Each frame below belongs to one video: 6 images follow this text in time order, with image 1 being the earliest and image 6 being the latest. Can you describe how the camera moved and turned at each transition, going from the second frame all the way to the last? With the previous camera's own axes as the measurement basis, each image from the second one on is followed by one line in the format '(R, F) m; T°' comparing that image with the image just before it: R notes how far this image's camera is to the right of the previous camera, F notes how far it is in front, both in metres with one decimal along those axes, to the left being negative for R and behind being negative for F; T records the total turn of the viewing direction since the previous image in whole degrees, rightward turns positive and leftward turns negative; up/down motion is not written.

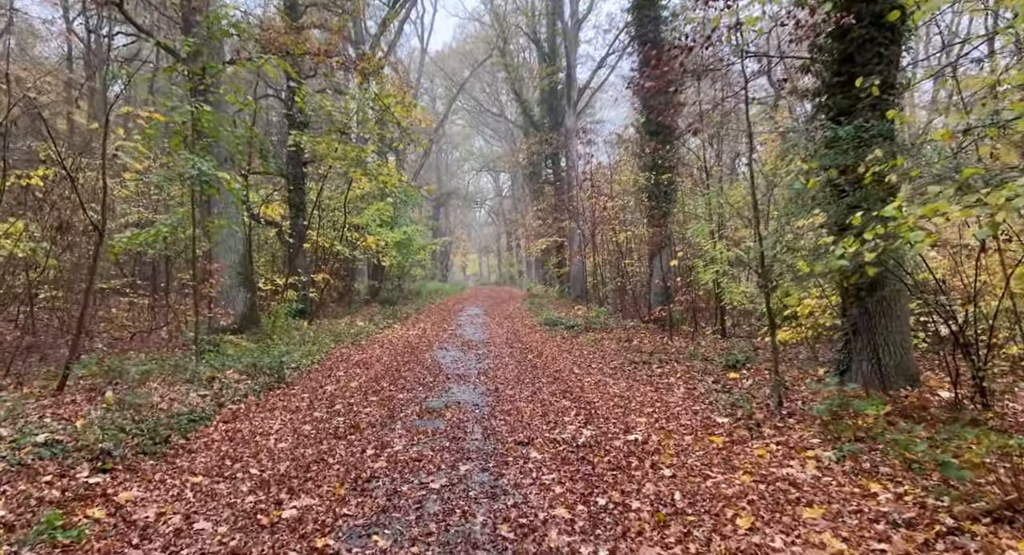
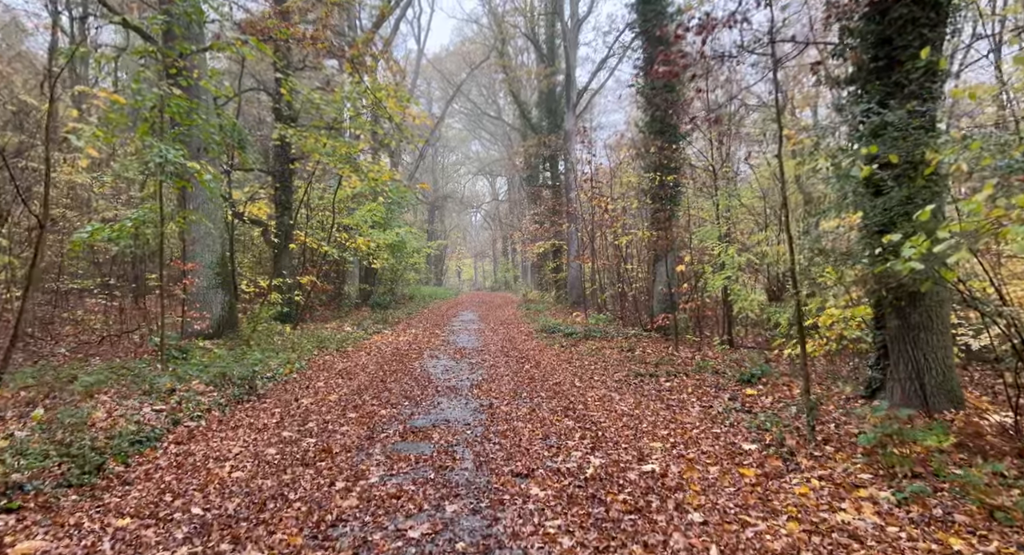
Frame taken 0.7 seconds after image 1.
(0.0, +0.8) m; 0°
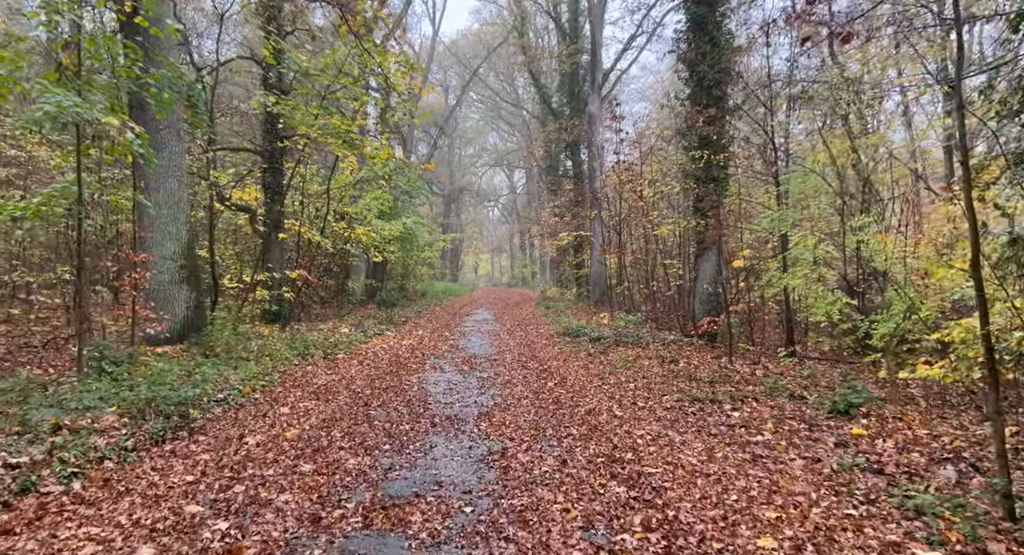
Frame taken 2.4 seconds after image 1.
(0.0, +2.3) m; -2°
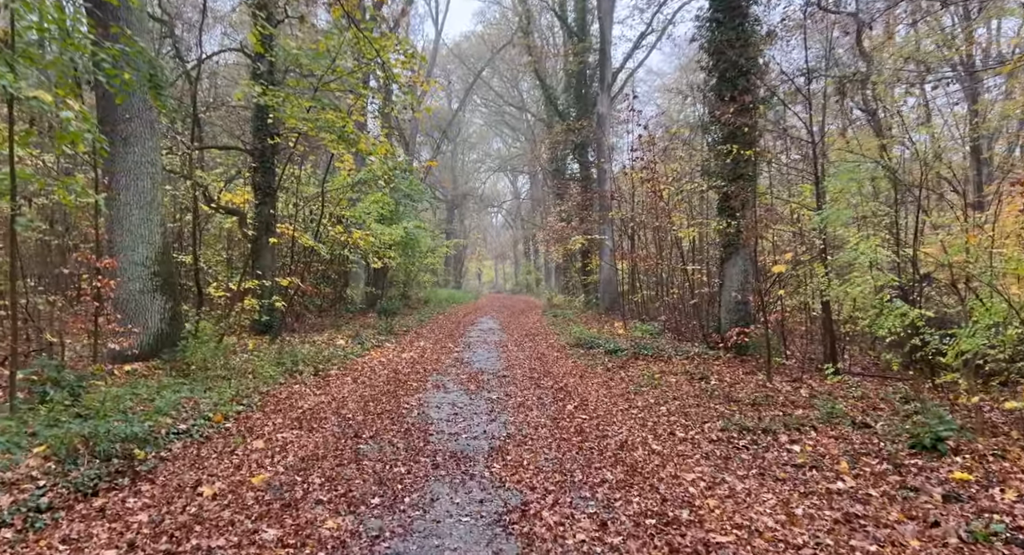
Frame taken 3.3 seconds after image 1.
(-0.1, +1.2) m; 0°
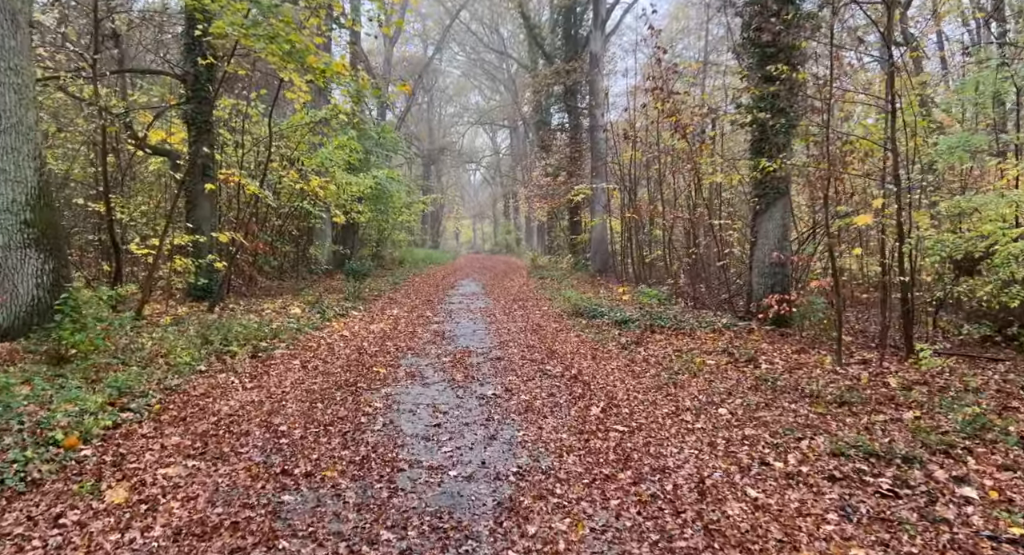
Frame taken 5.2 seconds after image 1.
(-0.3, +2.5) m; +2°
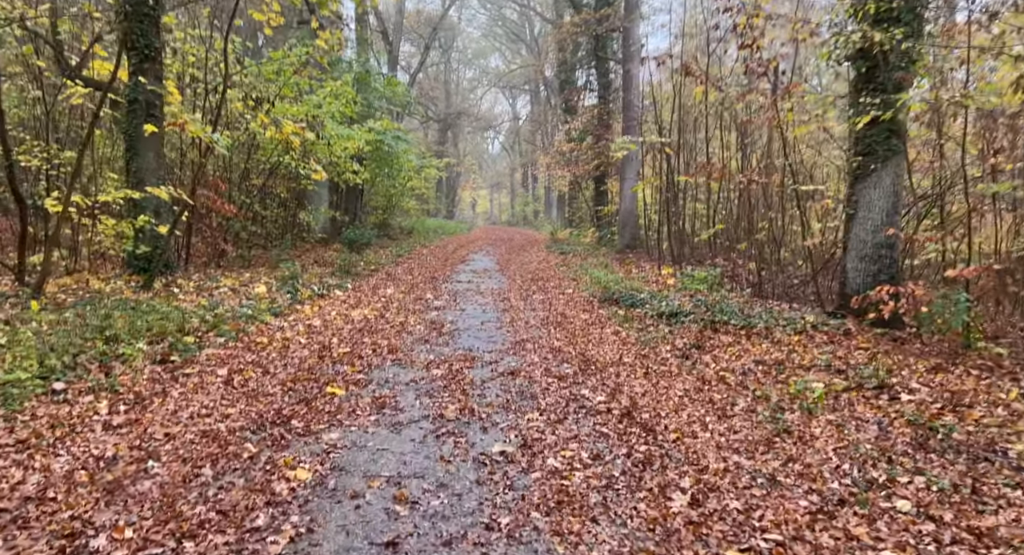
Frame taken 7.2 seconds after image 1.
(-0.1, +2.7) m; -2°
